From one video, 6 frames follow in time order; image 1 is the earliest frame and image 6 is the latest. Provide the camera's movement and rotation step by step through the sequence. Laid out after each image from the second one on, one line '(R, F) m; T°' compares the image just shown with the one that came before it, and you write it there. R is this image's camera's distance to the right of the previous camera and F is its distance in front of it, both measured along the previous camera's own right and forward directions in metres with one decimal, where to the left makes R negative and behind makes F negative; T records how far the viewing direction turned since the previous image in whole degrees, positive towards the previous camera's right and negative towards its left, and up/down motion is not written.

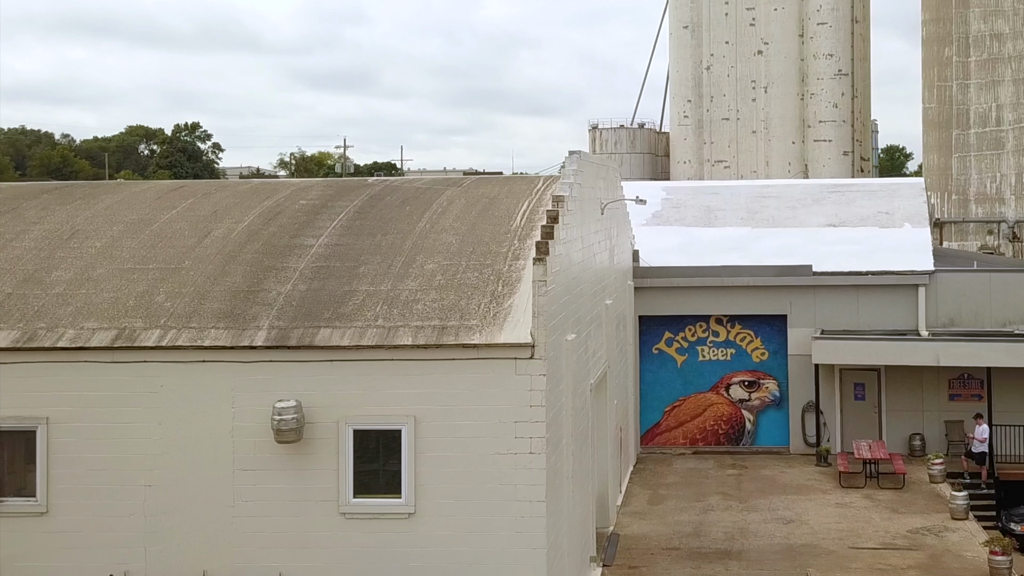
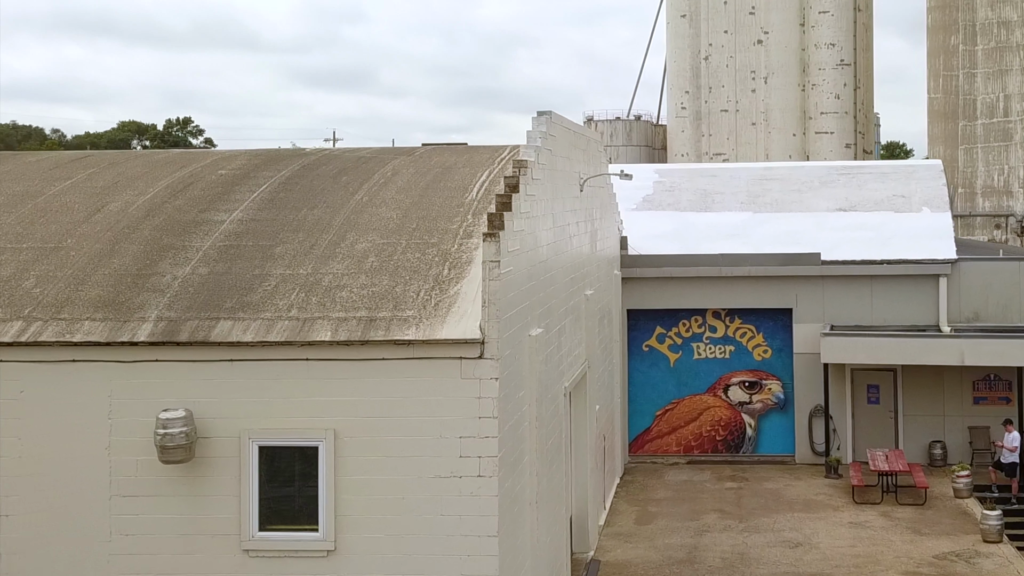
(+0.3, +2.5) m; 0°
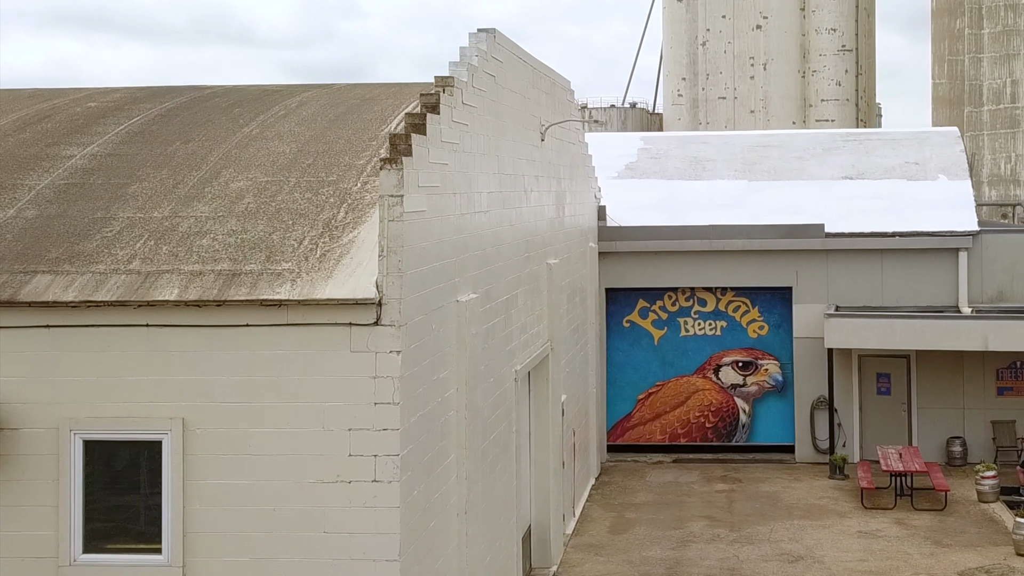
(+0.4, +2.5) m; 0°
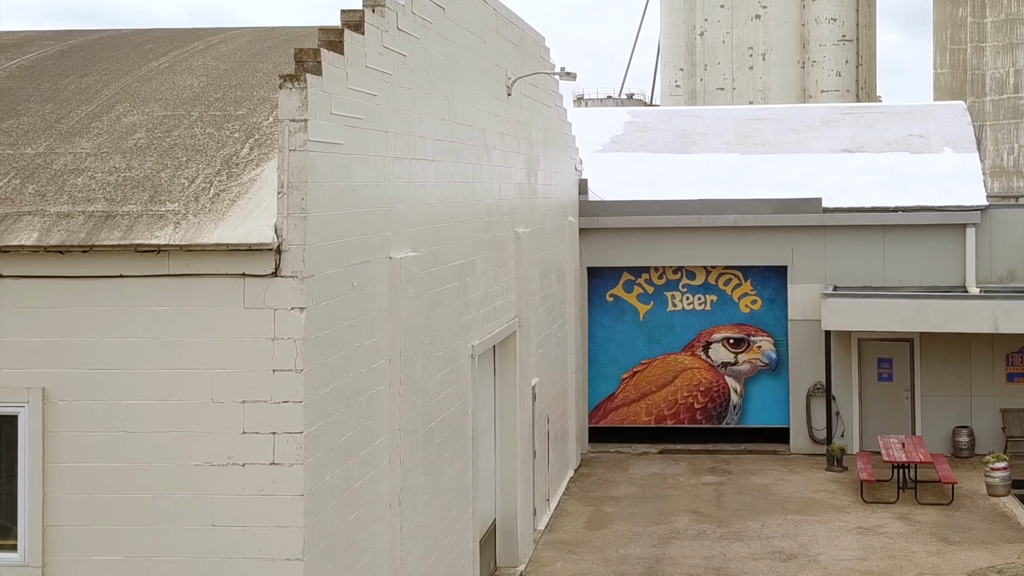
(+0.3, +1.3) m; 0°
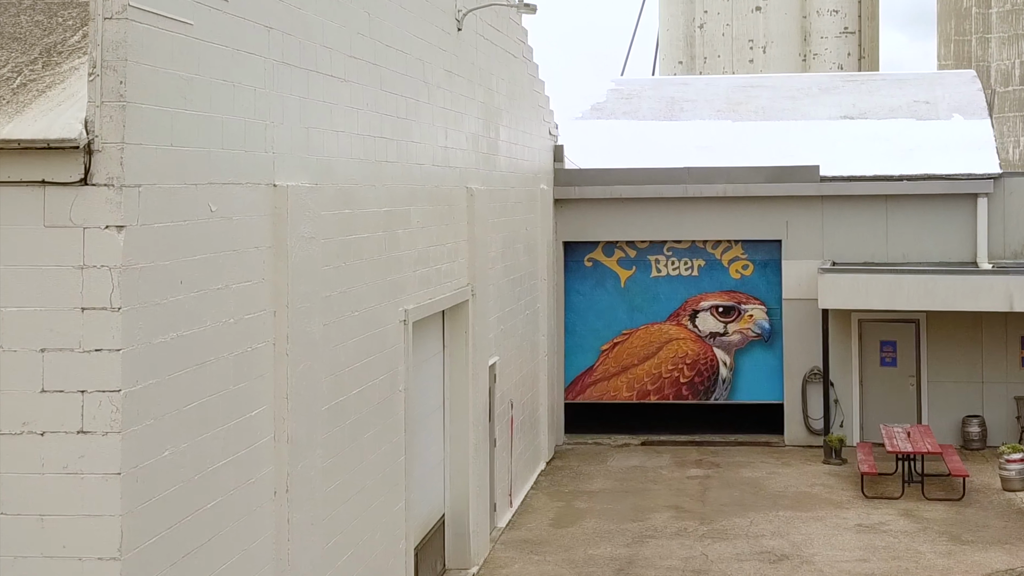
(+0.3, +1.5) m; 0°
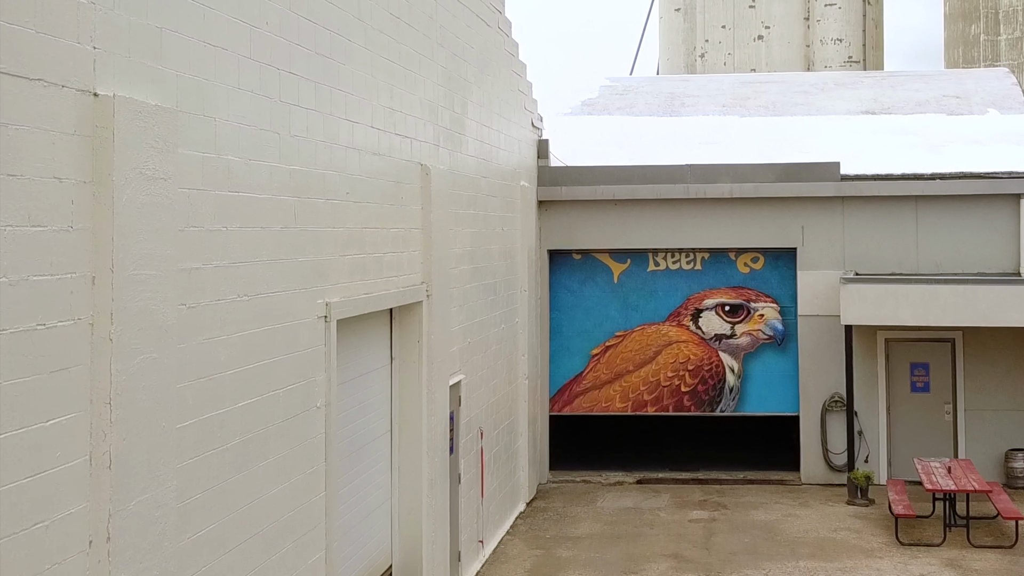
(+0.2, +2.0) m; 0°
